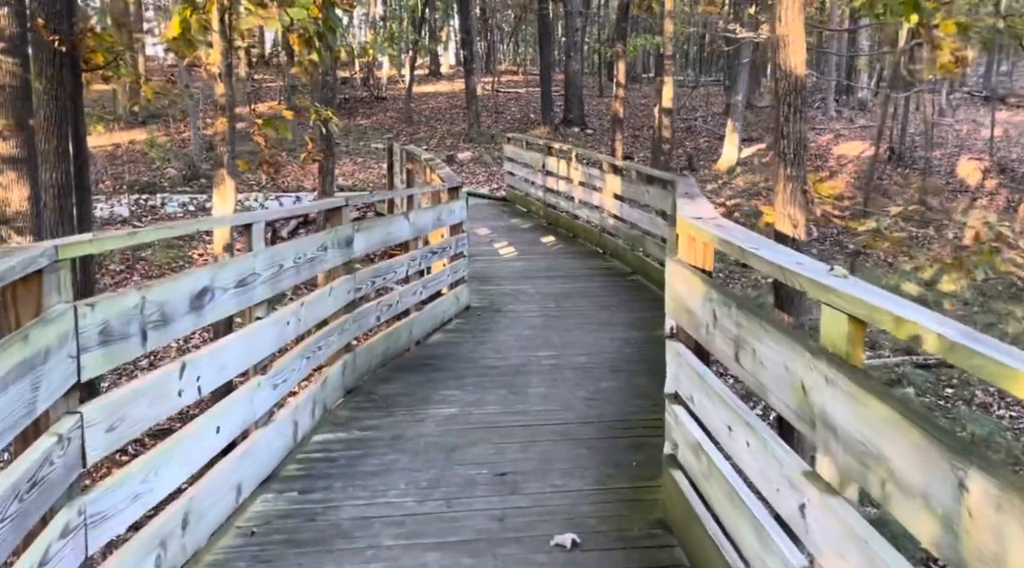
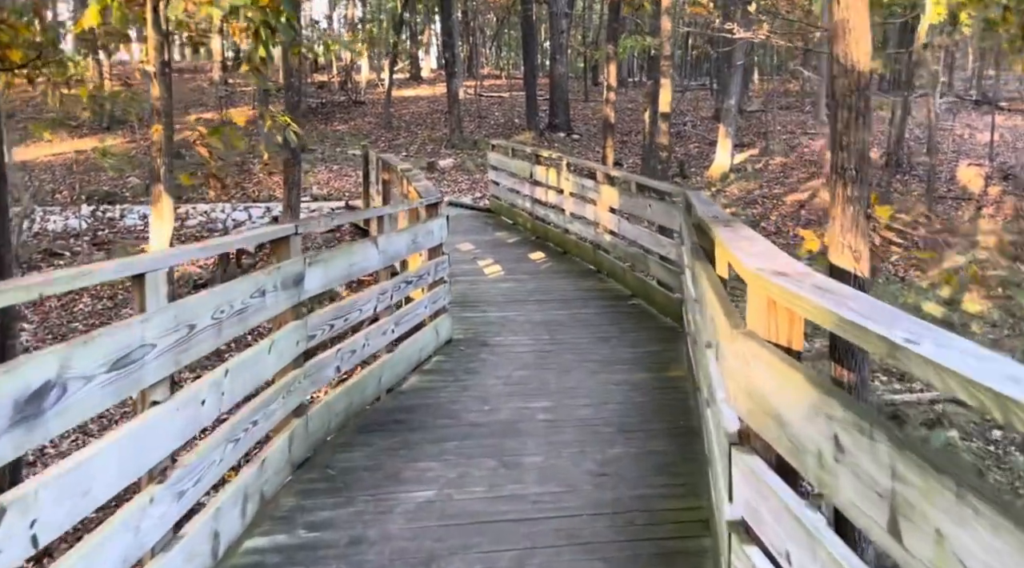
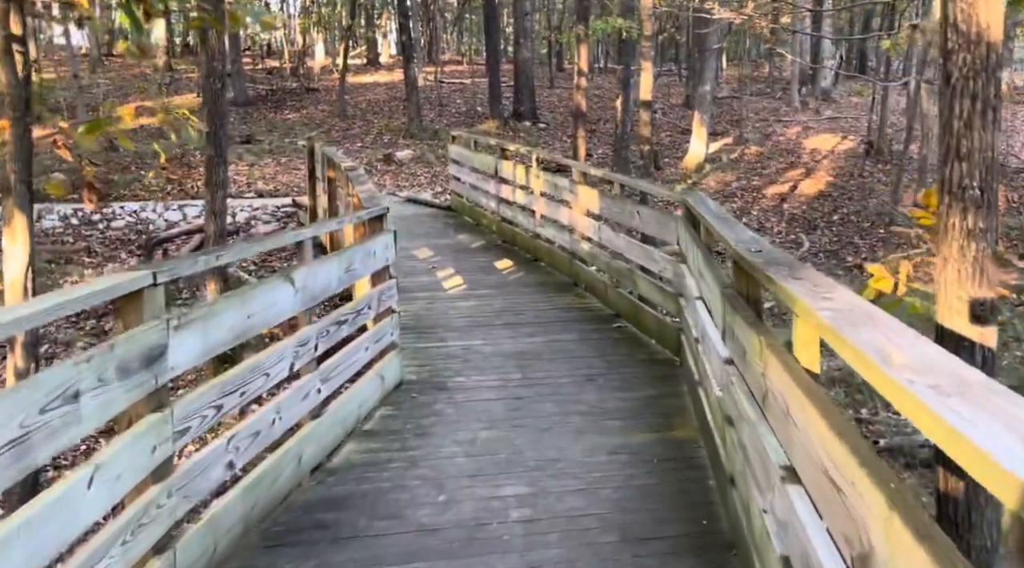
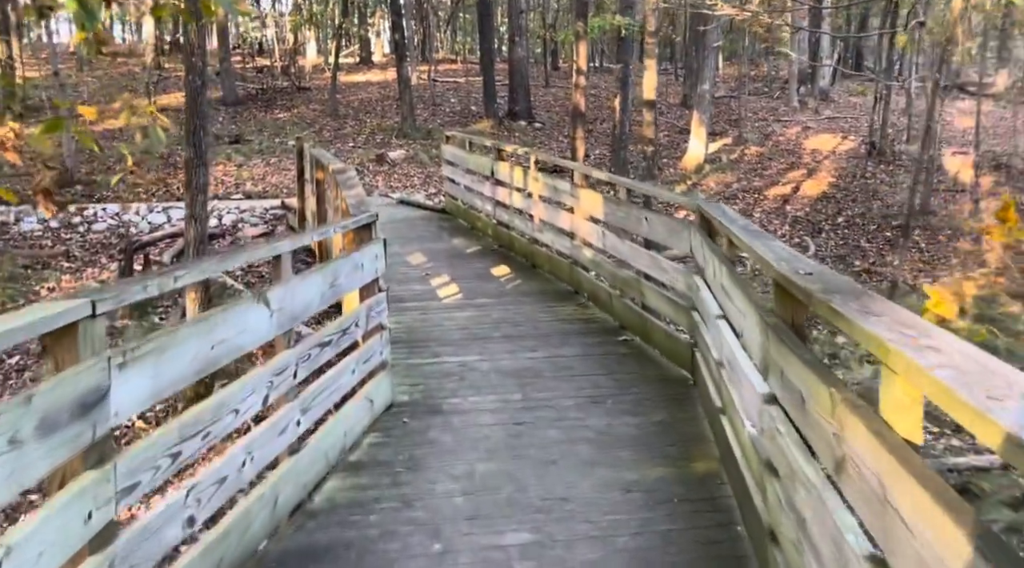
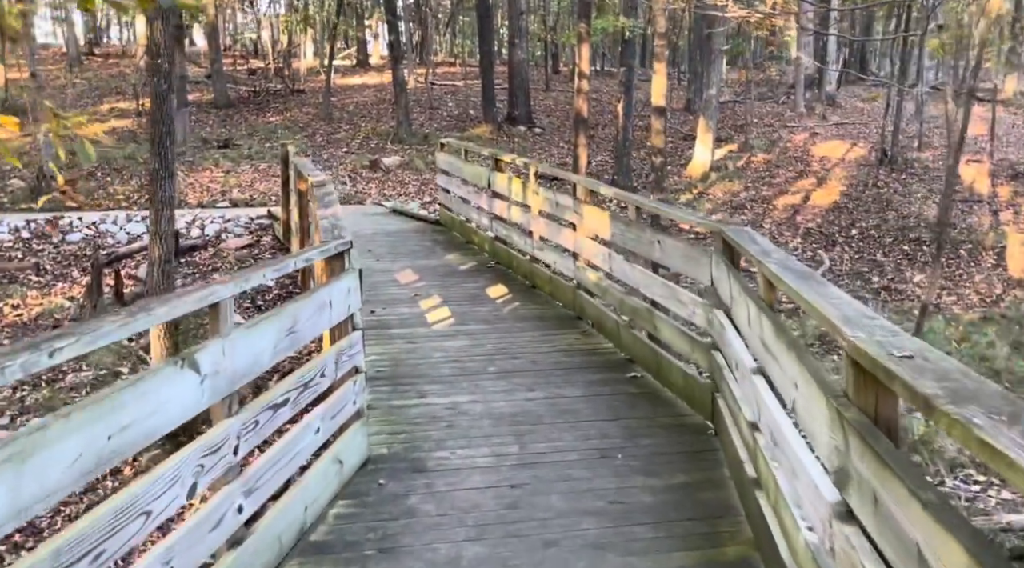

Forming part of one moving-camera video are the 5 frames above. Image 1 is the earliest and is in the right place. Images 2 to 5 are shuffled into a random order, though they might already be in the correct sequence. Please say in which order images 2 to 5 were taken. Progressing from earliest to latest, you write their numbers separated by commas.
2, 3, 4, 5
